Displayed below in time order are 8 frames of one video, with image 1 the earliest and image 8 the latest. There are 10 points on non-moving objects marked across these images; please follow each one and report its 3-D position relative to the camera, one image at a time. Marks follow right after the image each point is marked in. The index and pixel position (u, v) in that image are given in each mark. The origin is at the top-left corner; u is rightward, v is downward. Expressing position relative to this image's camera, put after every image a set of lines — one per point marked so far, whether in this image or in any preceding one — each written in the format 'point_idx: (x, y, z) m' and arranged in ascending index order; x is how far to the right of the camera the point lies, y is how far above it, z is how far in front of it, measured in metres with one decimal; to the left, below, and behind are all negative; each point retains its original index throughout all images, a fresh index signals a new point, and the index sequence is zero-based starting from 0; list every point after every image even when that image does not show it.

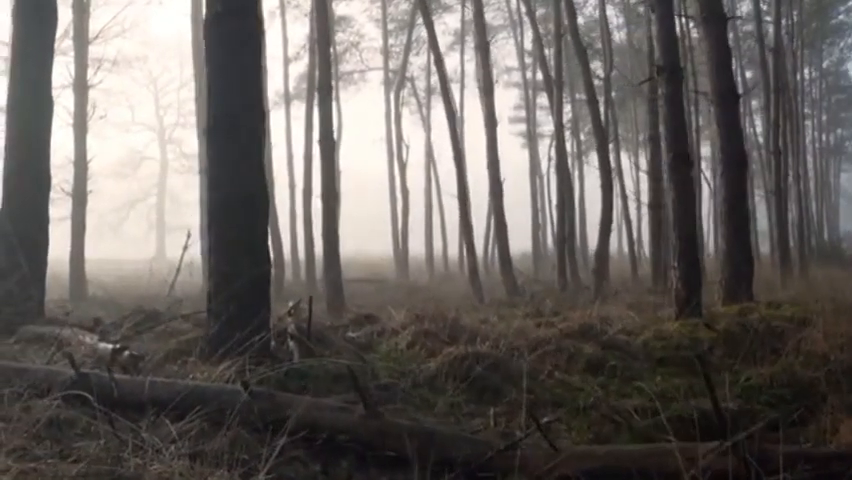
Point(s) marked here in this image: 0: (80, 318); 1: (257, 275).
0: (-4.6, -1.1, +12.0) m
1: (-1.4, -0.3, +7.4) m
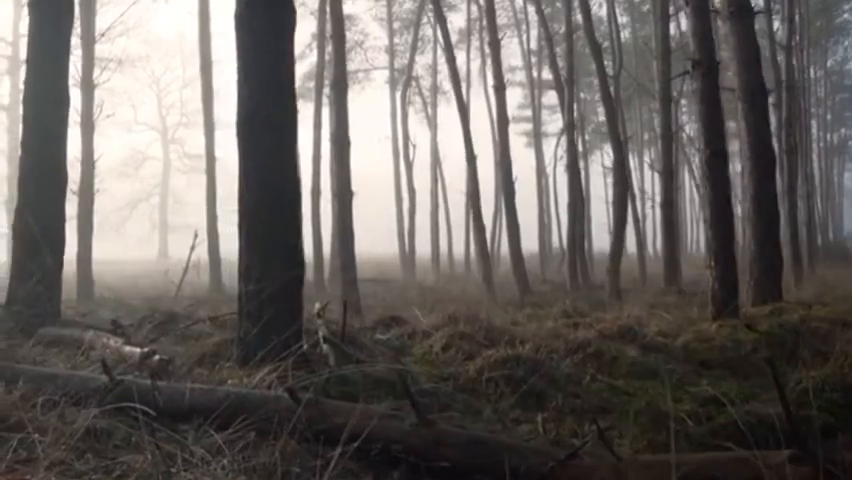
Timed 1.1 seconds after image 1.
0: (-4.3, -1.1, +11.6) m
1: (-1.1, -0.3, +7.1) m
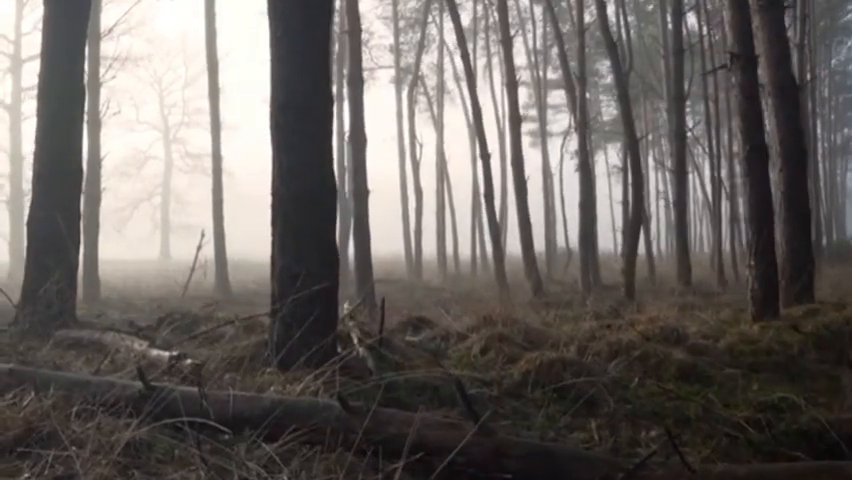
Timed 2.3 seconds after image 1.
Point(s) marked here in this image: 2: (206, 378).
0: (-4.0, -1.0, +11.3) m
1: (-0.8, -0.3, +6.7) m
2: (-1.5, -0.9, +5.9) m
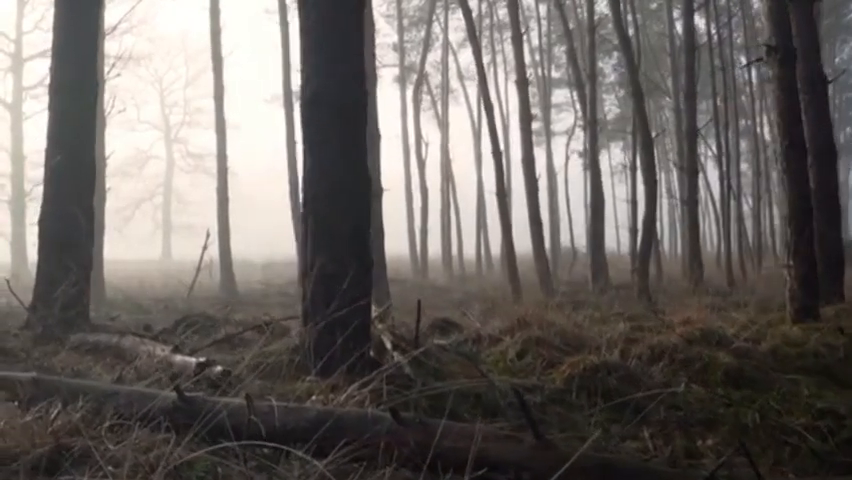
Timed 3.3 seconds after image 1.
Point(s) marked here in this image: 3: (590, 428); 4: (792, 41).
0: (-3.7, -1.0, +10.9) m
1: (-0.5, -0.2, +6.4) m
2: (-1.2, -0.9, +5.5) m
3: (+1.1, -1.2, +5.9) m
4: (+4.1, +2.2, +9.9) m
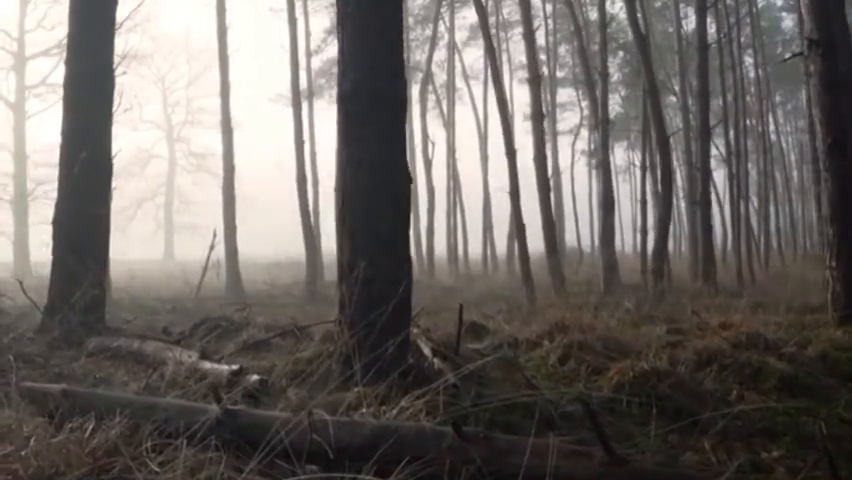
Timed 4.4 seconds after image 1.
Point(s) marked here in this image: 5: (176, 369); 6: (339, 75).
0: (-3.4, -1.0, +10.5) m
1: (-0.2, -0.3, +6.0) m
2: (-0.9, -0.9, +5.2) m
3: (+1.4, -1.3, +5.5) m
4: (+4.4, +2.2, +9.6) m
5: (-1.7, -0.9, +6.0) m
6: (-0.6, +1.2, +6.2) m
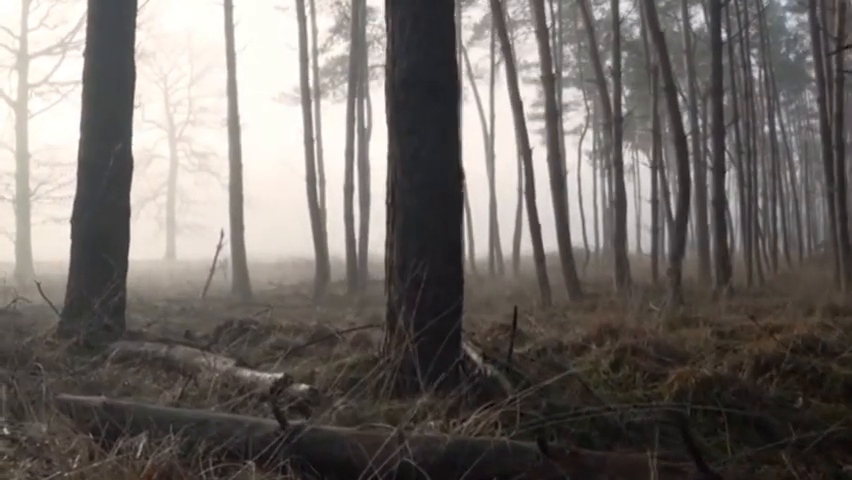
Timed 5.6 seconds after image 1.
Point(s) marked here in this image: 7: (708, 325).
0: (-3.0, -1.0, +10.1) m
1: (+0.2, -0.2, +5.6) m
2: (-0.5, -0.9, +4.8) m
3: (+1.7, -1.2, +5.2) m
4: (+4.8, +2.2, +9.2) m
5: (-1.3, -0.9, +5.6) m
6: (-0.3, +1.2, +5.8) m
7: (+3.1, -0.9, +9.8) m
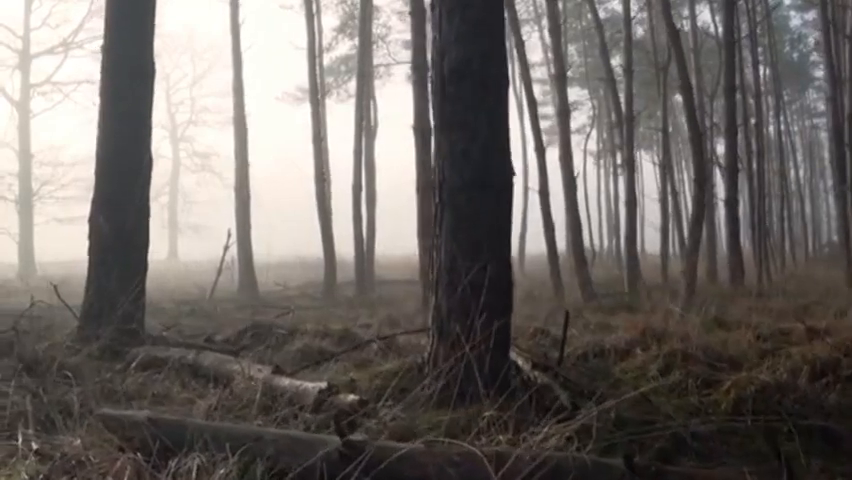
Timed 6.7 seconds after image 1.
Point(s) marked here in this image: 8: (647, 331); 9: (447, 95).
0: (-2.7, -1.0, +9.8) m
1: (+0.5, -0.2, +5.3) m
2: (-0.2, -0.9, +4.5) m
3: (+2.0, -1.2, +4.8) m
4: (+5.1, +2.2, +8.9) m
5: (-1.0, -0.9, +5.3) m
6: (0.0, +1.2, +5.5) m
7: (+3.4, -0.9, +9.5) m
8: (+1.9, -0.8, +7.9) m
9: (+0.1, +0.9, +5.4) m
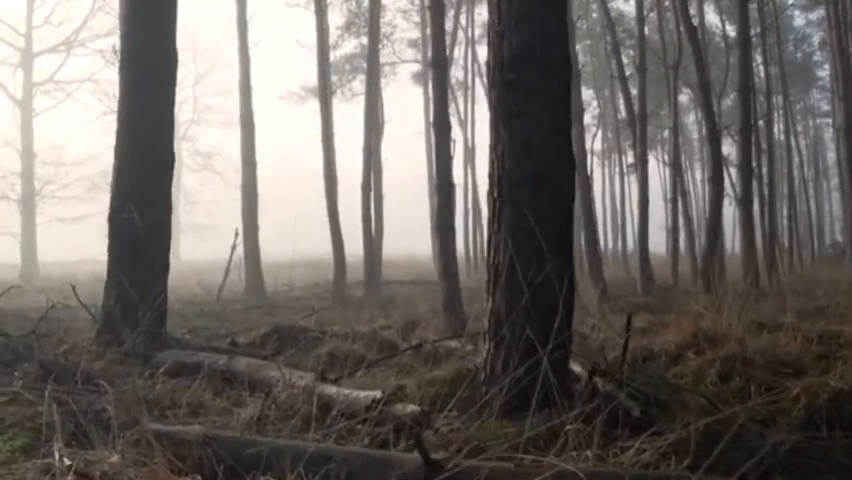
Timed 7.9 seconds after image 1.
0: (-2.4, -1.0, +9.5) m
1: (+0.8, -0.2, +4.9) m
2: (+0.1, -0.9, +4.1) m
3: (+2.4, -1.2, +4.5) m
4: (+5.4, +2.2, +8.5) m
5: (-0.7, -0.9, +4.9) m
6: (+0.4, +1.2, +5.1) m
7: (+3.7, -0.9, +9.1) m
8: (+2.3, -0.8, +7.5) m
9: (+0.4, +0.9, +5.1) m
